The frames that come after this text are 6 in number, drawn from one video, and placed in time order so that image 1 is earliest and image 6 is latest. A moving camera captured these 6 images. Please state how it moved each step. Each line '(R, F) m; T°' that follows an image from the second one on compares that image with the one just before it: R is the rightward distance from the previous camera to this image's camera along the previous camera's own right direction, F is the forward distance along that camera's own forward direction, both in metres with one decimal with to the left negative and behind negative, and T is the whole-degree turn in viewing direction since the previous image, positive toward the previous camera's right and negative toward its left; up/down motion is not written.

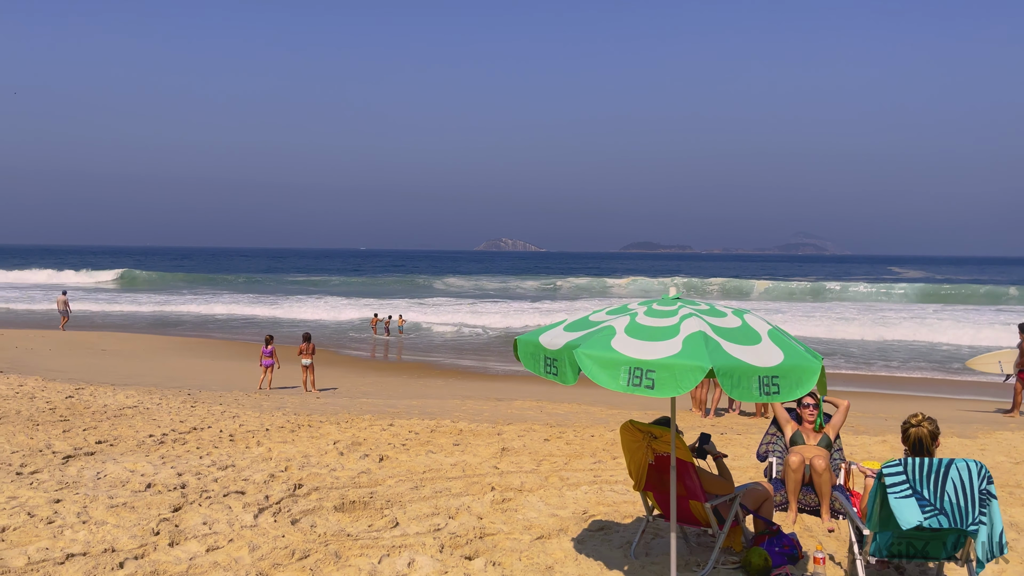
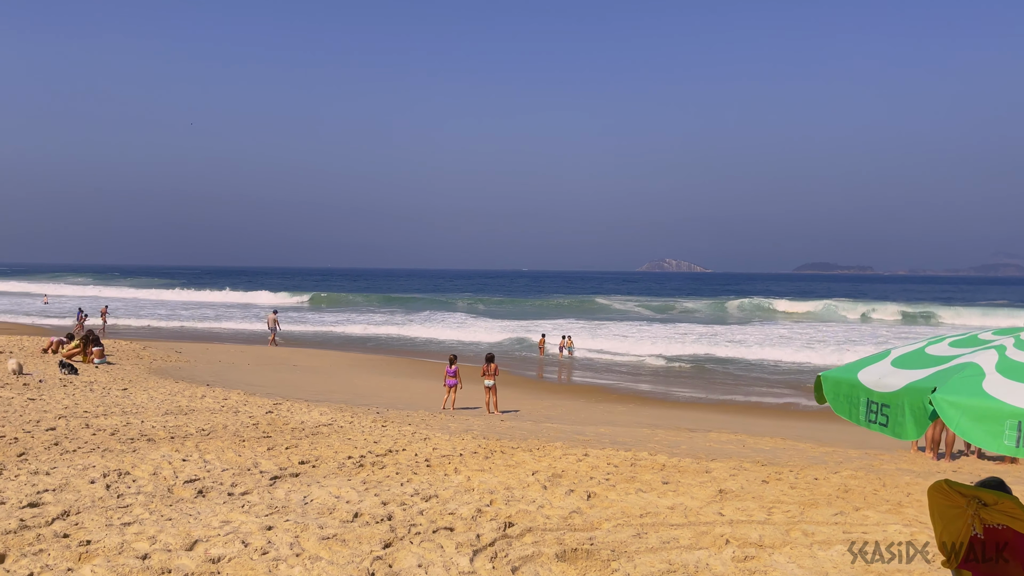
(-0.4, +0.5) m; -12°
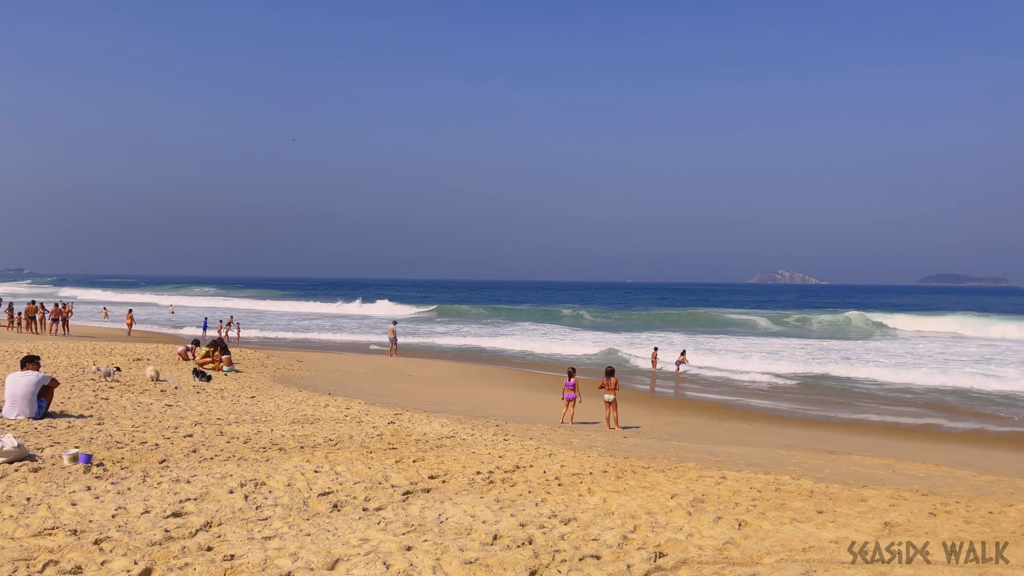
(-0.2, +0.3) m; -7°
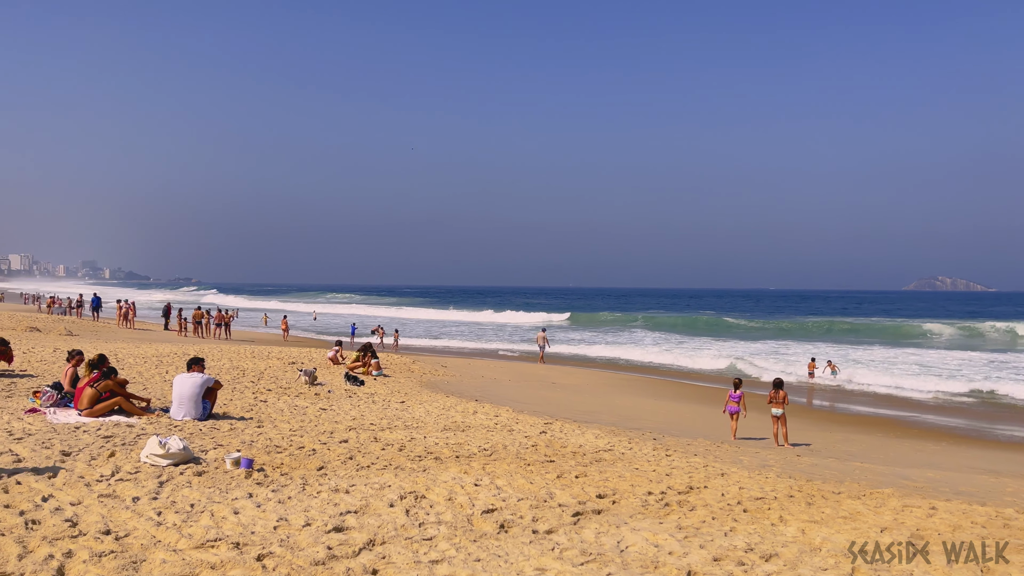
(-0.3, +0.5) m; -10°
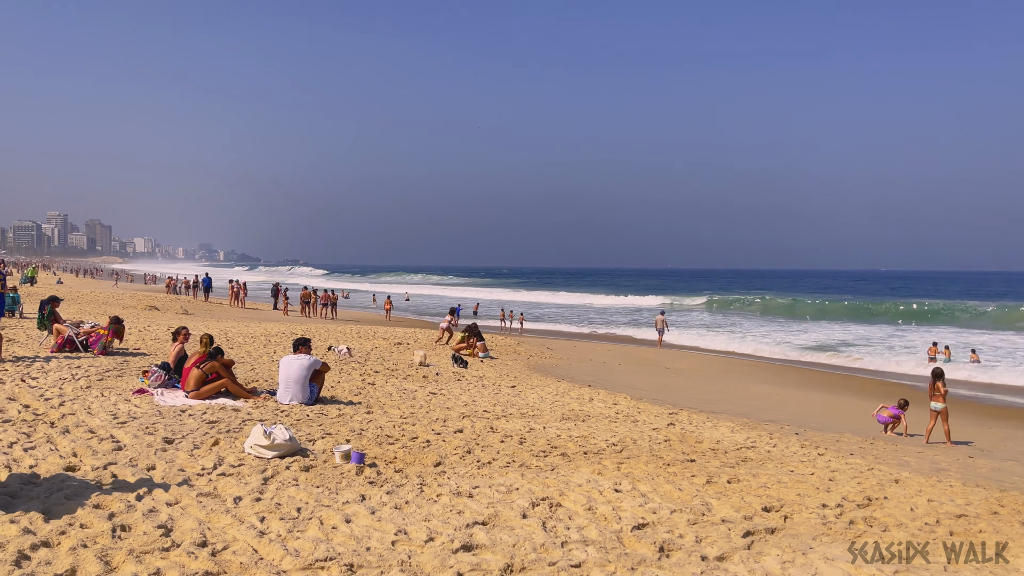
(-0.3, +0.8) m; -7°
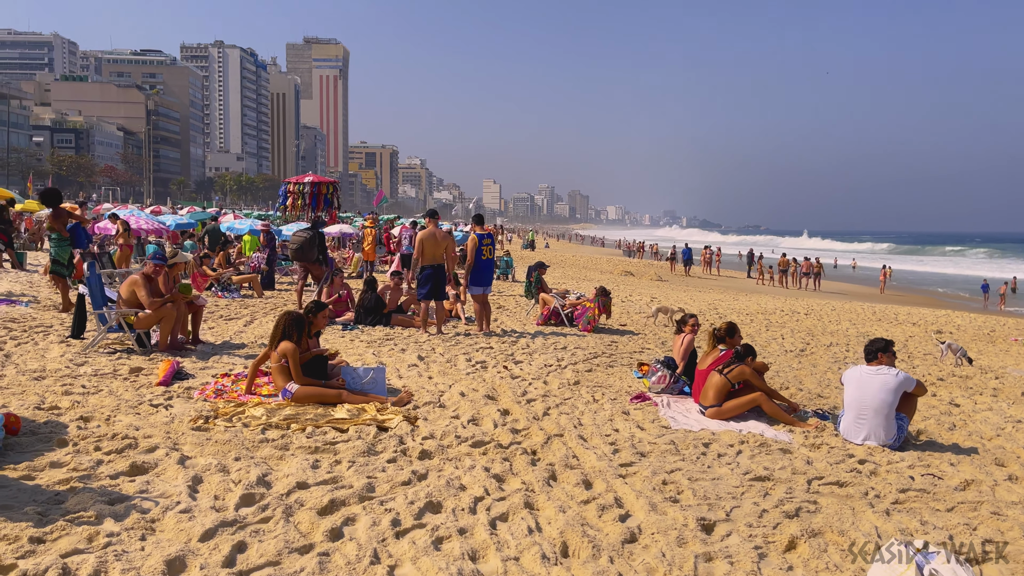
(-1.4, +2.4) m; -32°
